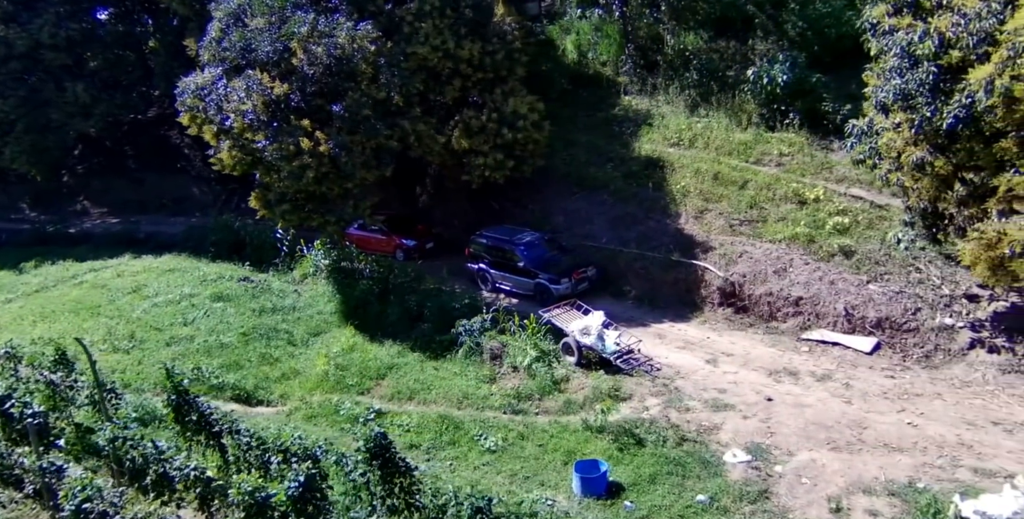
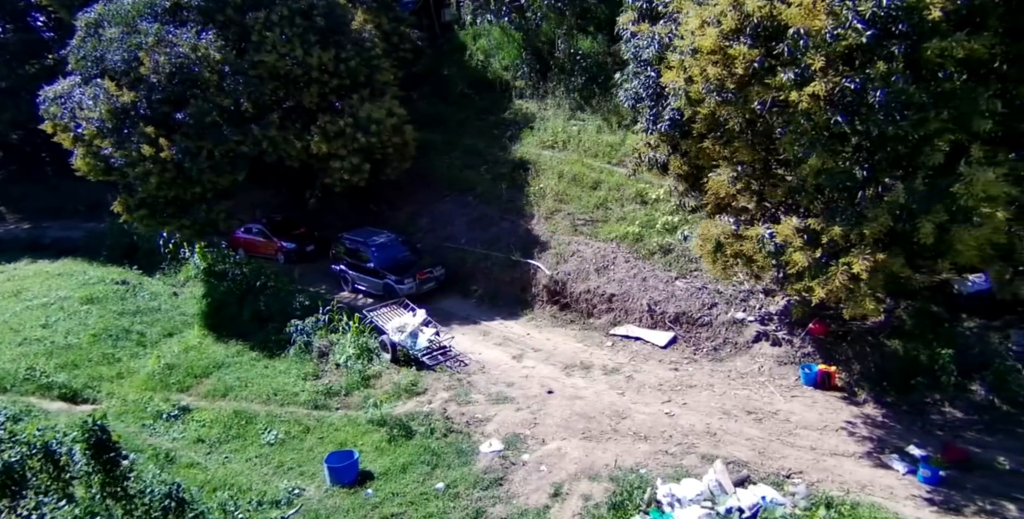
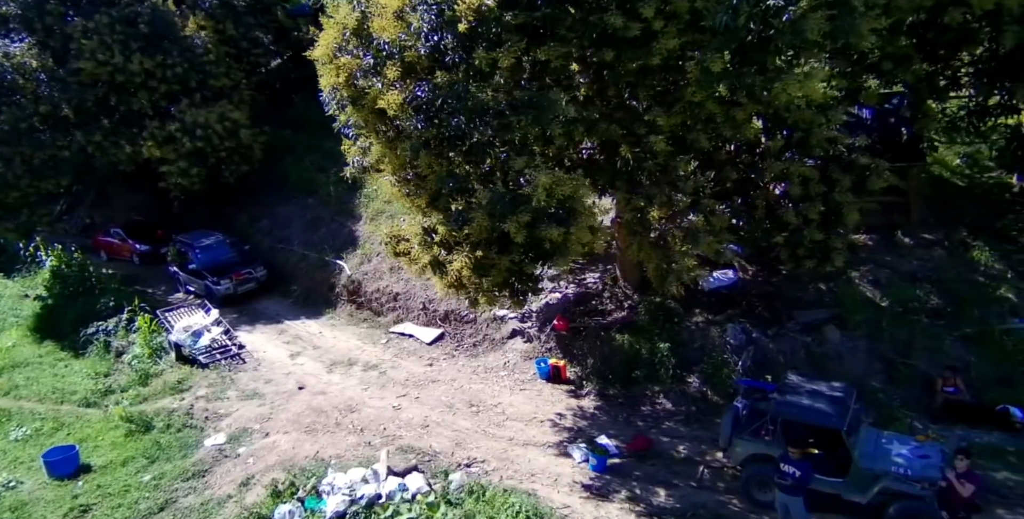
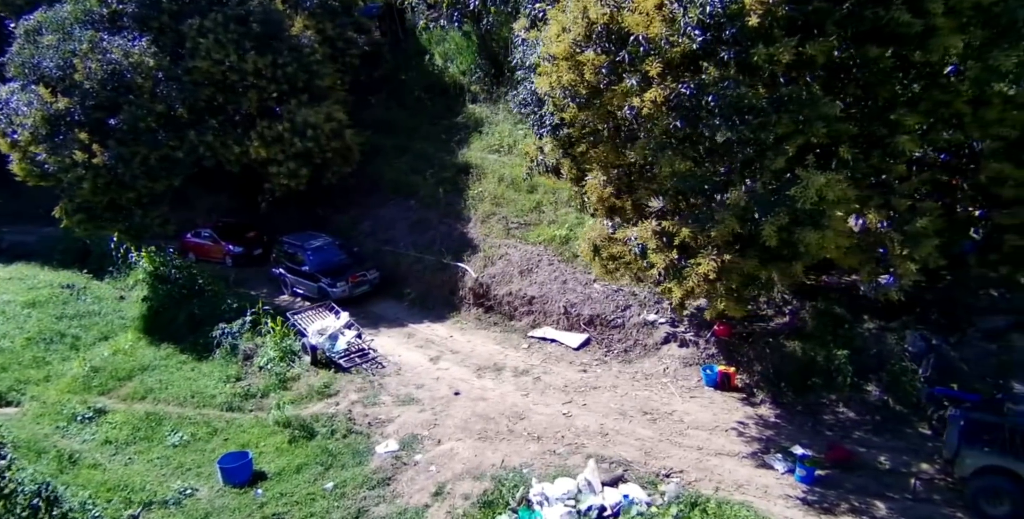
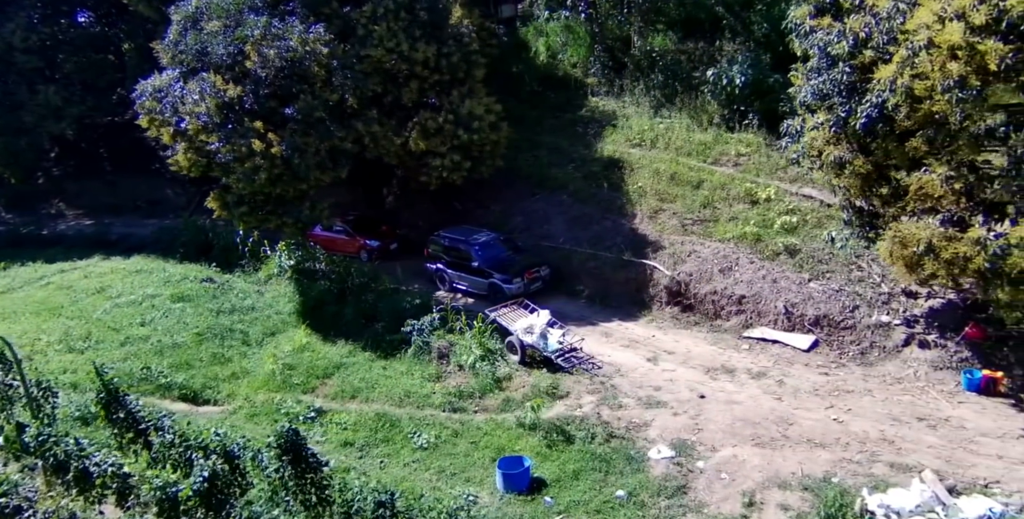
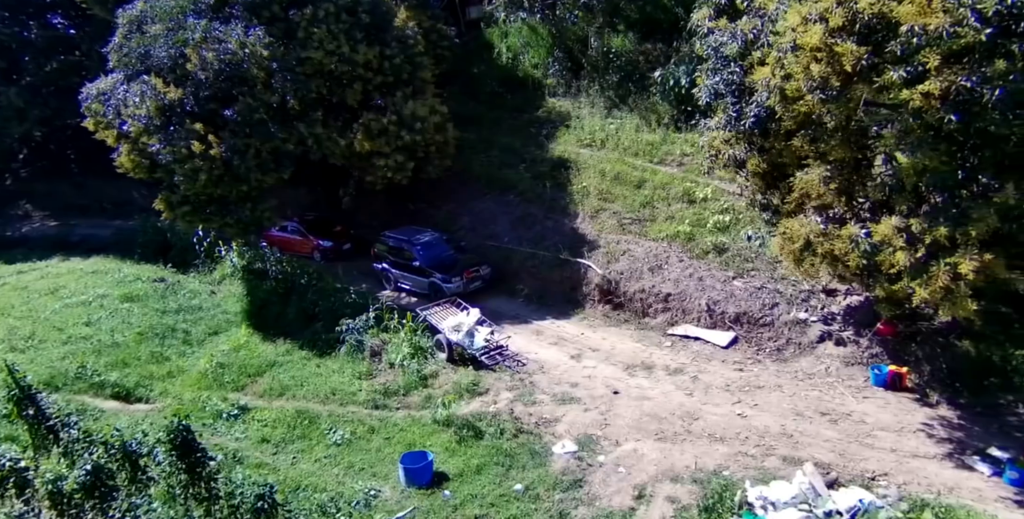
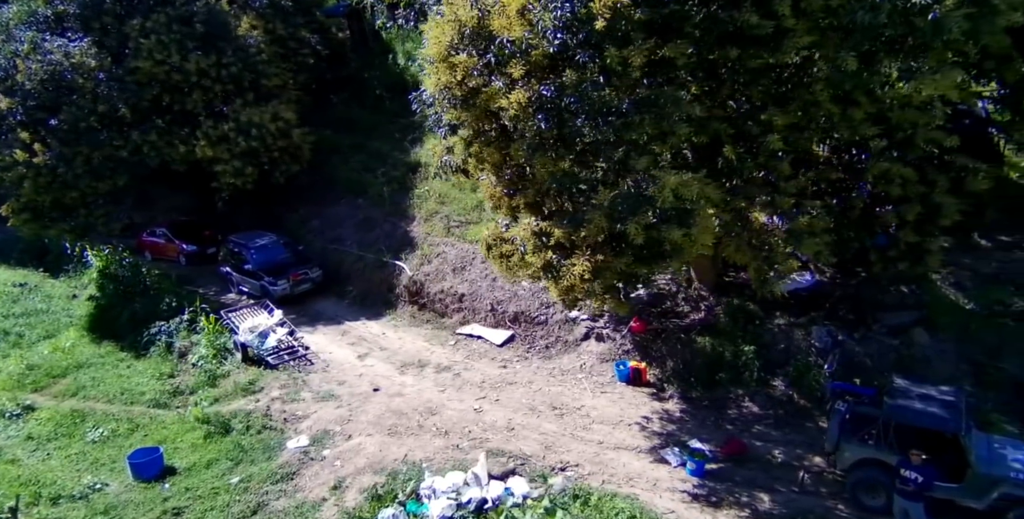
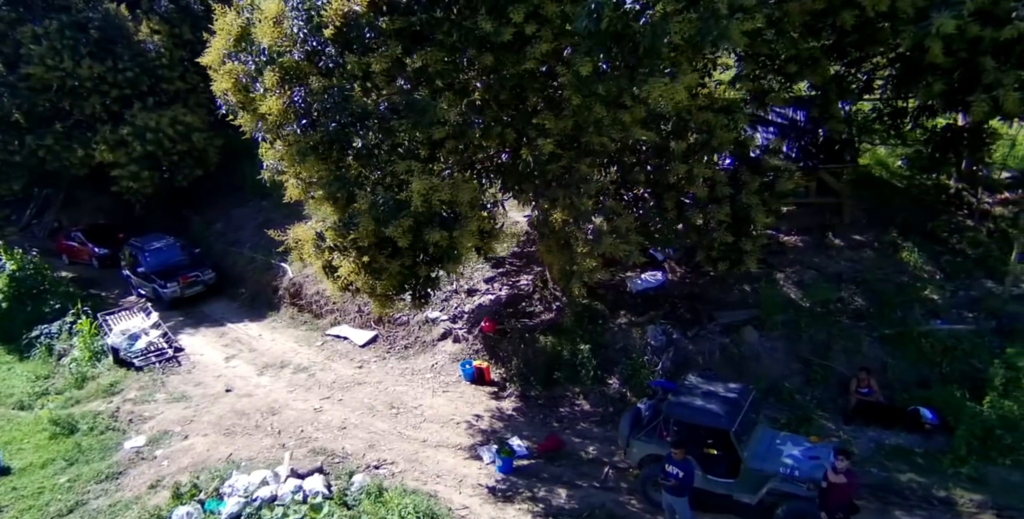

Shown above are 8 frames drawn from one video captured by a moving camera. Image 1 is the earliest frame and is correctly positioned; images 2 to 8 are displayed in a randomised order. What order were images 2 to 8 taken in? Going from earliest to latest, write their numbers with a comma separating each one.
5, 6, 2, 4, 7, 3, 8
